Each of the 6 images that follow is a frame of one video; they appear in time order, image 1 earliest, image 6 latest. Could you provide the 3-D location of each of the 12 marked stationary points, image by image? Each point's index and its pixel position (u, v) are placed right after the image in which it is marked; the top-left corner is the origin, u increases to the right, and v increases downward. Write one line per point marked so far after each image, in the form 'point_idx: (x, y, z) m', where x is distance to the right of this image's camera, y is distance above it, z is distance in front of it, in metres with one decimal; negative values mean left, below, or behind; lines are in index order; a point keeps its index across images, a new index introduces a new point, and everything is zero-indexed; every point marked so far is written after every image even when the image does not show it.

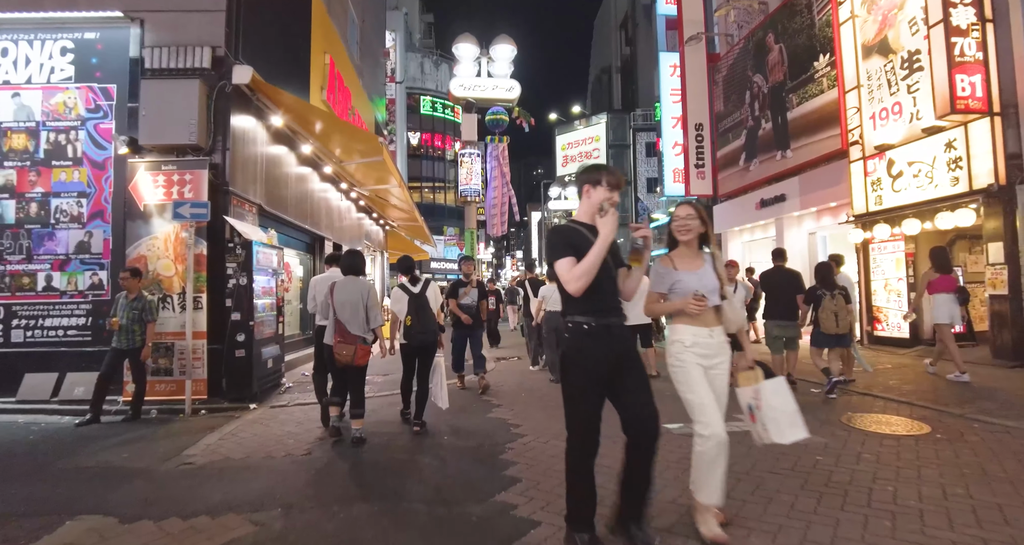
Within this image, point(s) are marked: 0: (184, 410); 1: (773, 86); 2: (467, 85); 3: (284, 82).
0: (-3.7, -1.6, +6.3) m
1: (+6.5, +4.6, +13.7) m
2: (-0.9, +3.9, +11.7) m
3: (-3.8, +3.1, +9.1) m
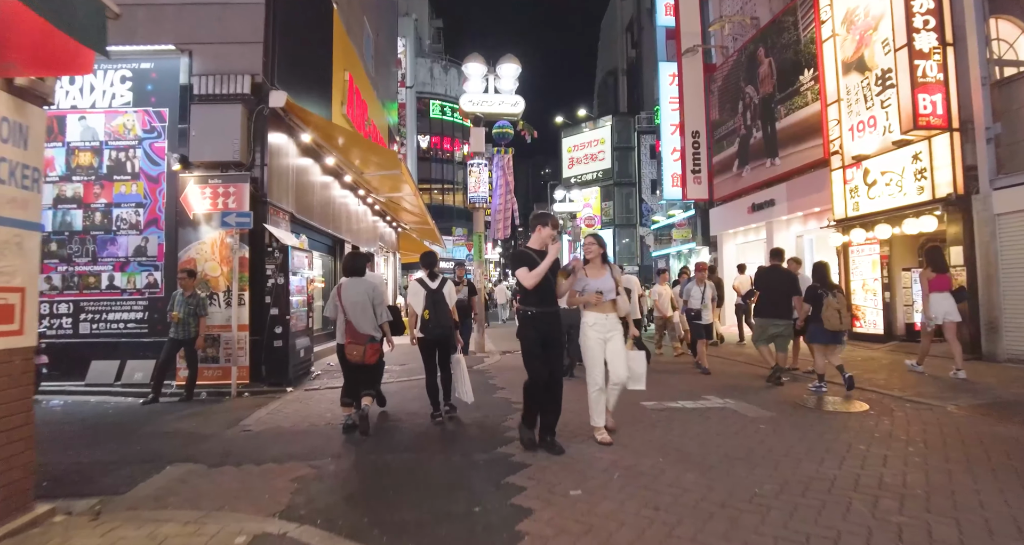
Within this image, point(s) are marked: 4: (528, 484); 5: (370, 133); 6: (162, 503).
0: (-3.7, -1.6, +7.3) m
1: (+6.6, +4.6, +14.5) m
2: (-0.8, +3.9, +12.6) m
3: (-3.7, +3.1, +10.1) m
4: (+0.1, -1.4, +3.6) m
5: (-3.9, +3.8, +15.1) m
6: (-2.2, -1.4, +3.5) m
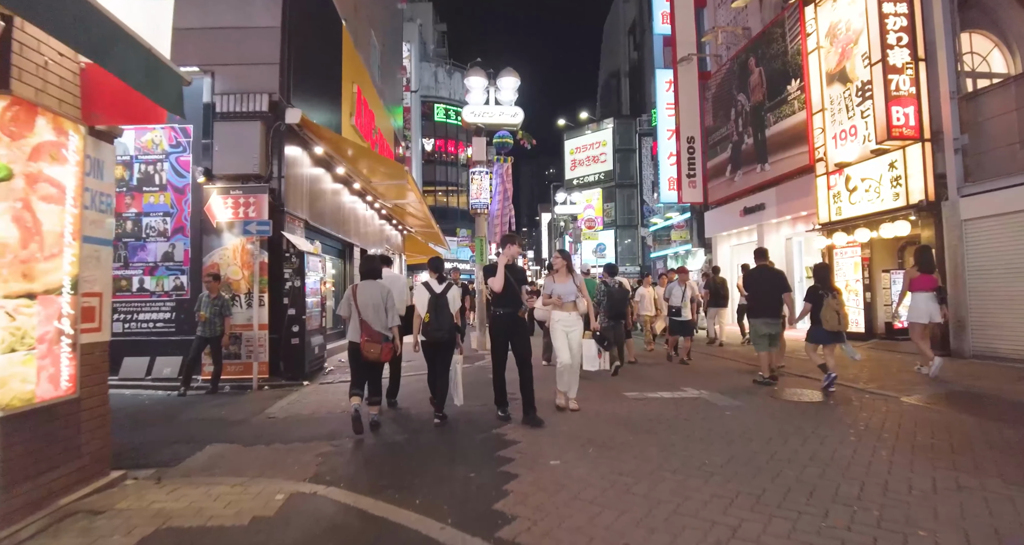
0: (-3.7, -1.6, +8.0) m
1: (+6.6, +4.6, +15.1) m
2: (-0.8, +3.8, +13.3) m
3: (-3.7, +3.1, +10.8) m
4: (0.0, -1.4, +4.2) m
5: (-3.9, +3.8, +15.8) m
6: (-2.3, -1.5, +4.2) m
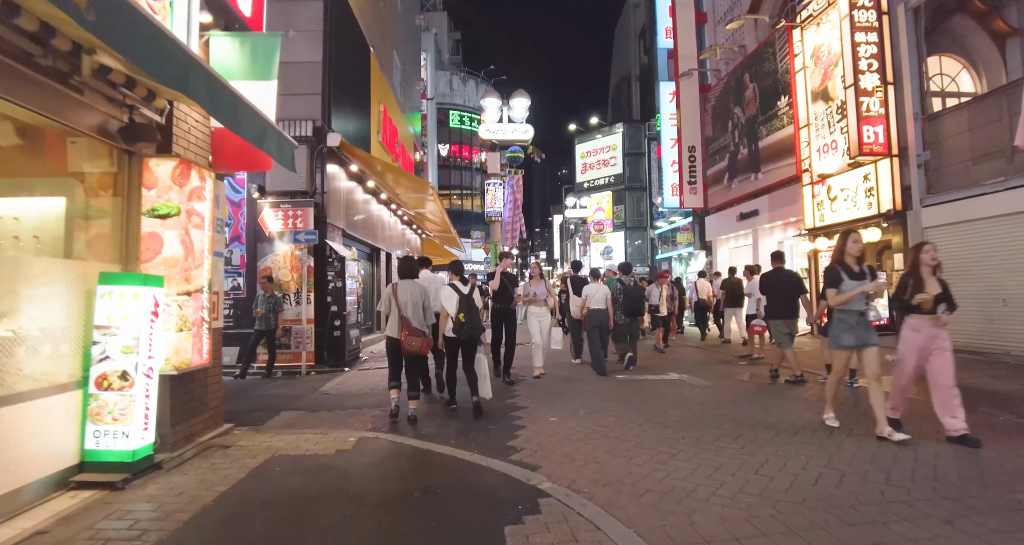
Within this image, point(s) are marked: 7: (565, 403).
0: (-3.6, -1.7, +9.4) m
1: (+7.0, +4.6, +16.2) m
2: (-0.5, +3.8, +14.6) m
3: (-3.5, +3.0, +12.2) m
4: (+0.1, -1.4, +5.5) m
5: (-3.5, +3.7, +17.2) m
6: (-2.2, -1.5, +5.6) m
7: (+0.6, -1.5, +6.2) m
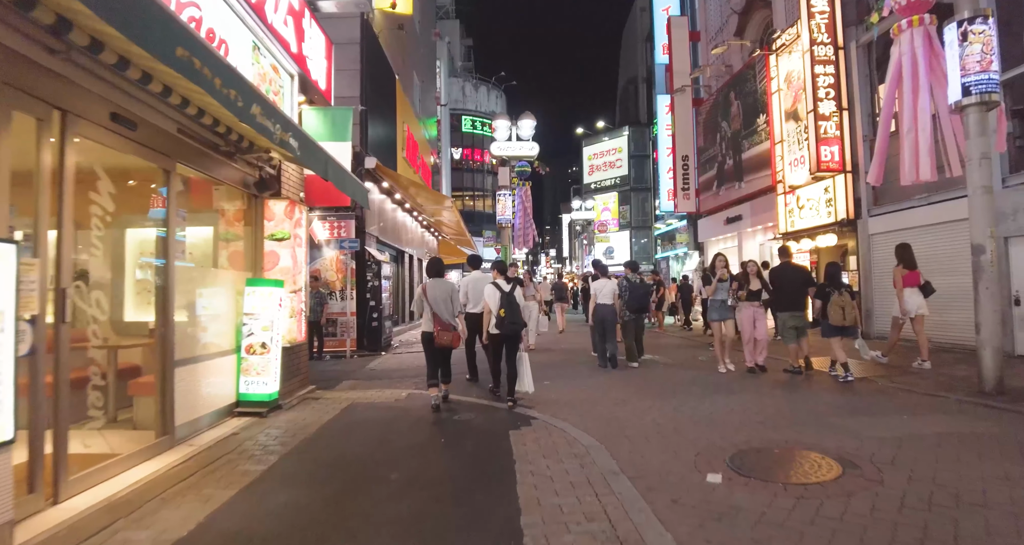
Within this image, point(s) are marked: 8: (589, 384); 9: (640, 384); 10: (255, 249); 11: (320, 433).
0: (-3.4, -1.7, +11.4) m
1: (+7.2, +4.6, +18.0) m
2: (-0.3, +3.8, +16.5) m
3: (-3.3, +3.0, +14.2) m
4: (+0.2, -1.5, +7.5) m
5: (-3.2, +3.8, +19.2) m
6: (-2.1, -1.6, +7.6) m
7: (+0.7, -1.5, +8.2) m
8: (+1.0, -1.5, +7.7) m
9: (+1.7, -1.5, +7.3) m
10: (-2.9, +0.3, +6.3) m
11: (-1.8, -1.5, +5.2) m
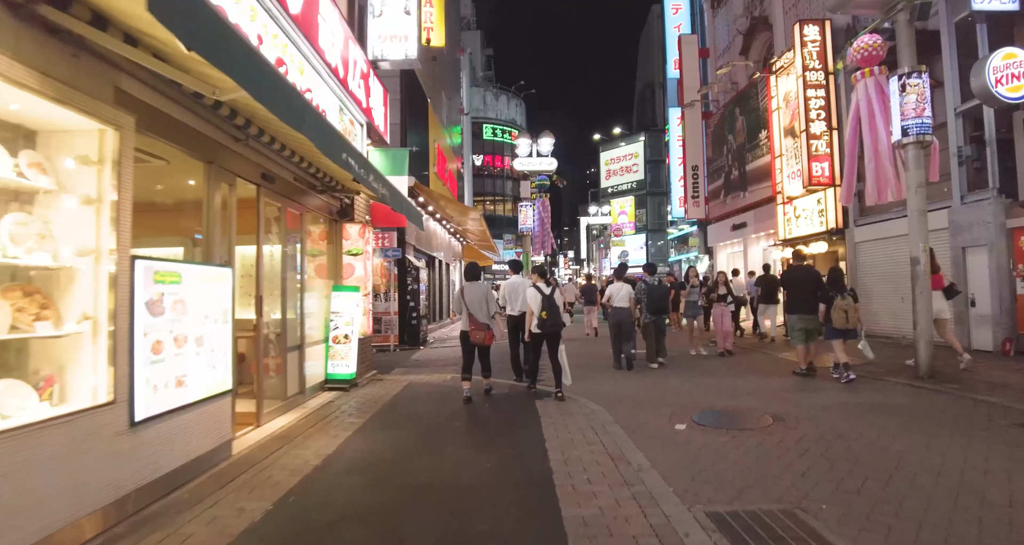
0: (-2.9, -1.8, +13.2) m
1: (+8.0, +4.5, +19.4) m
2: (+0.4, +3.7, +18.1) m
3: (-2.7, +2.9, +15.9) m
4: (+0.6, -1.6, +9.1) m
5: (-2.4, +3.6, +20.9) m
6: (-1.7, -1.7, +9.3) m
7: (+1.1, -1.6, +9.8) m
8: (+1.4, -1.6, +9.3) m
9: (+2.1, -1.6, +8.9) m
10: (-2.6, +0.2, +8.0) m
11: (-1.5, -1.6, +6.8) m
